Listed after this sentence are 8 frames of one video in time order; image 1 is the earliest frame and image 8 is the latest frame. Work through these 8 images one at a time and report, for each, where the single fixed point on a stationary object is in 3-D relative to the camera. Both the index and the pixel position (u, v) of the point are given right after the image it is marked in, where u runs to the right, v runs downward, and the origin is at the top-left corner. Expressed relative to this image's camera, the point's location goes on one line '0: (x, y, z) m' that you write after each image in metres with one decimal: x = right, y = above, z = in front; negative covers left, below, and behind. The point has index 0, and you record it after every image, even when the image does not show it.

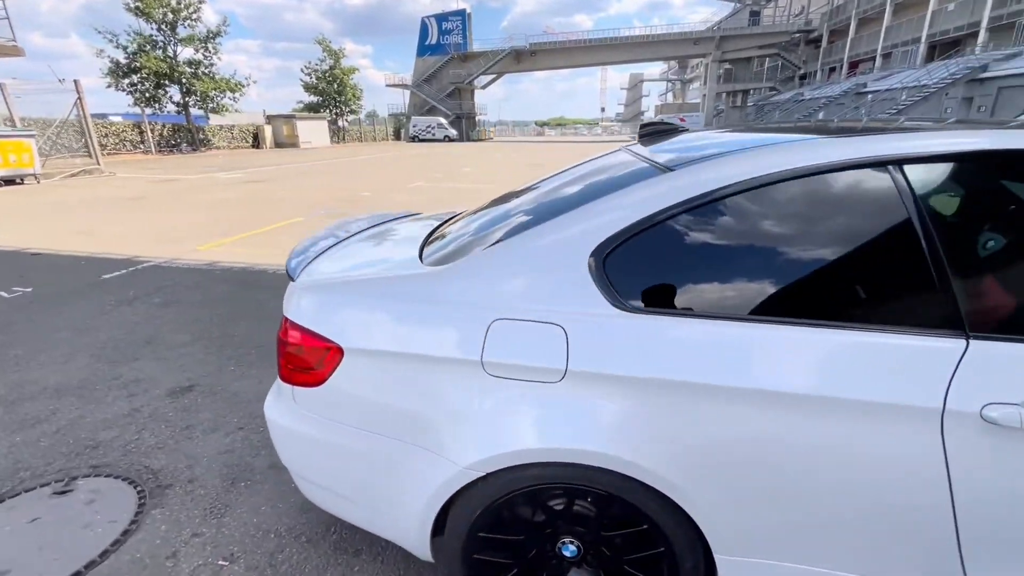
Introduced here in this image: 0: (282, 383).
0: (-0.8, -0.3, +1.7) m
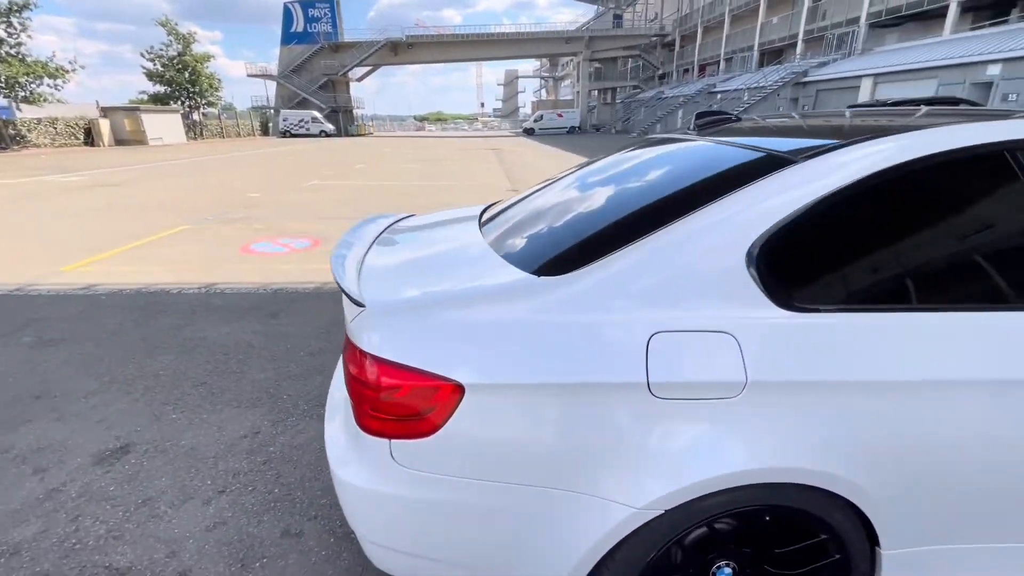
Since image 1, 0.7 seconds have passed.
0: (-0.4, -0.4, +1.3) m
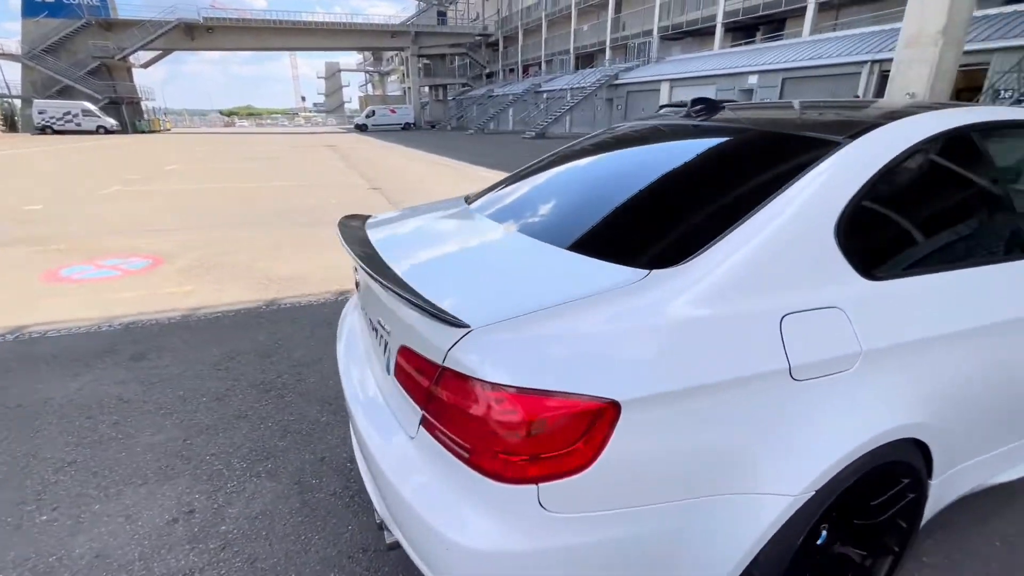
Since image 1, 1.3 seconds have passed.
0: (-0.1, -0.4, +1.1) m
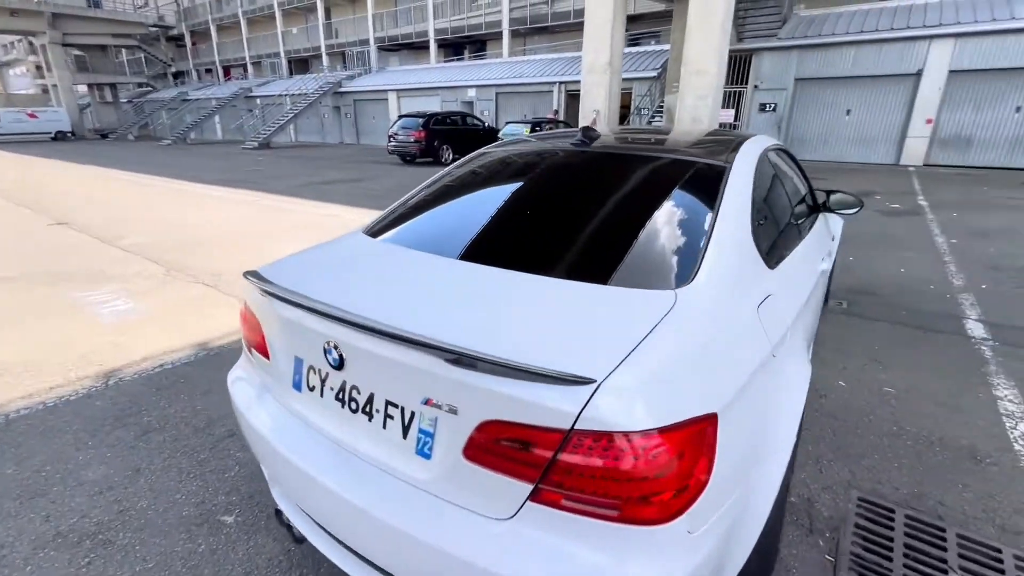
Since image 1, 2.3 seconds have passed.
0: (+0.2, -0.5, +1.0) m
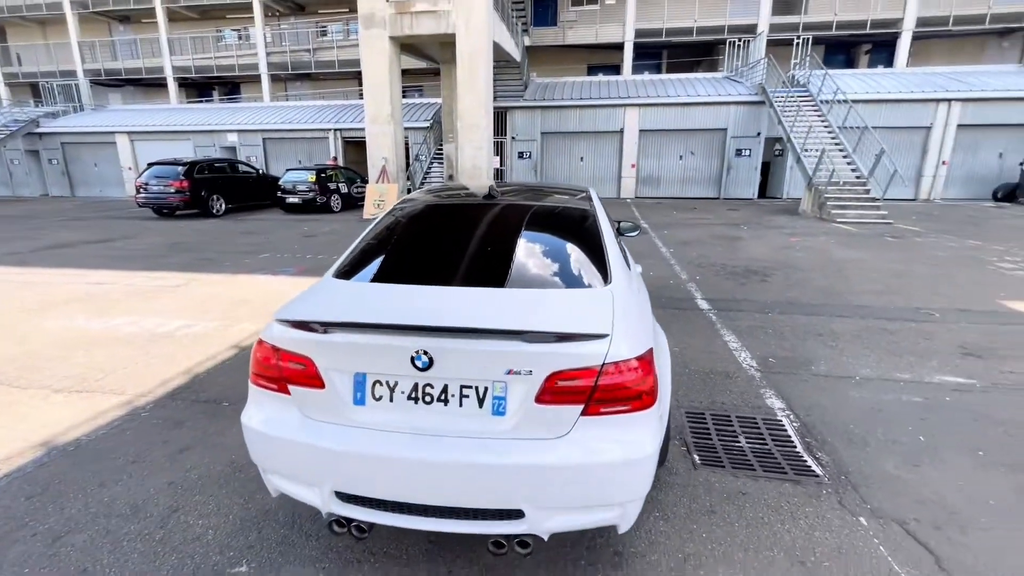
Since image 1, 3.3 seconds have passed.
0: (+0.4, -0.5, +1.8) m
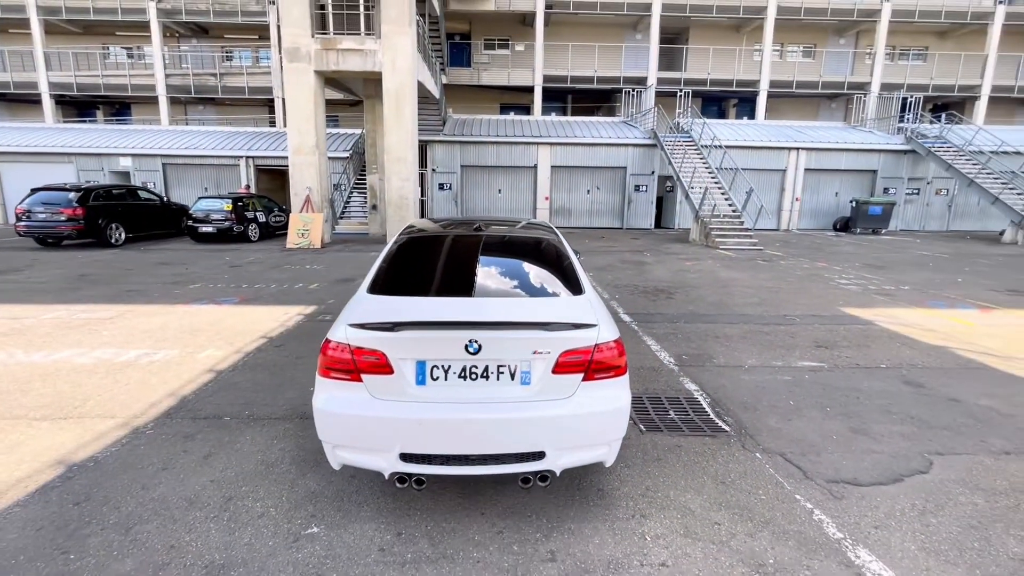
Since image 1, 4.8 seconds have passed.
0: (+0.6, -0.5, +2.7) m
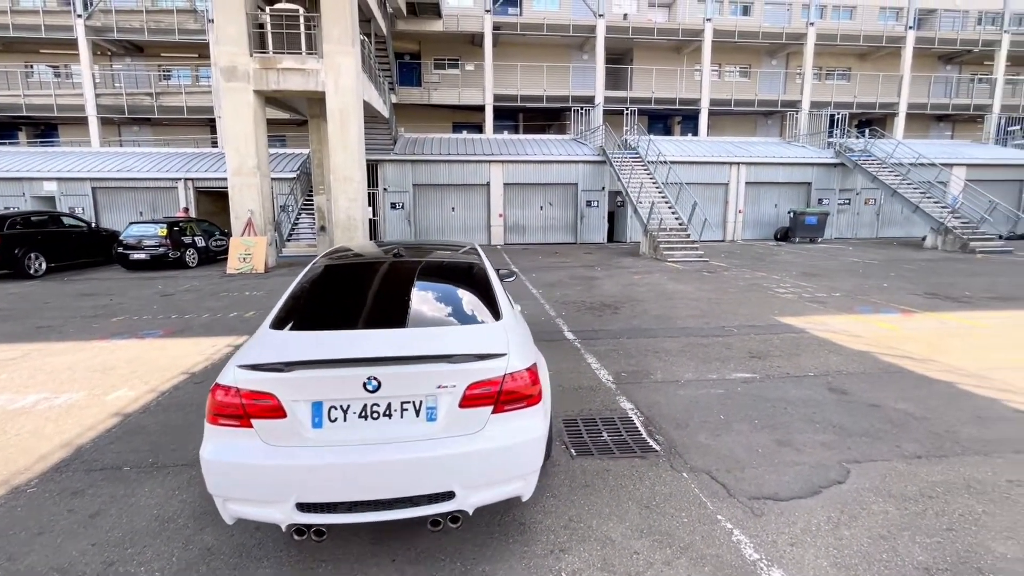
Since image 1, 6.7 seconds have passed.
0: (+0.1, -0.7, +2.6) m
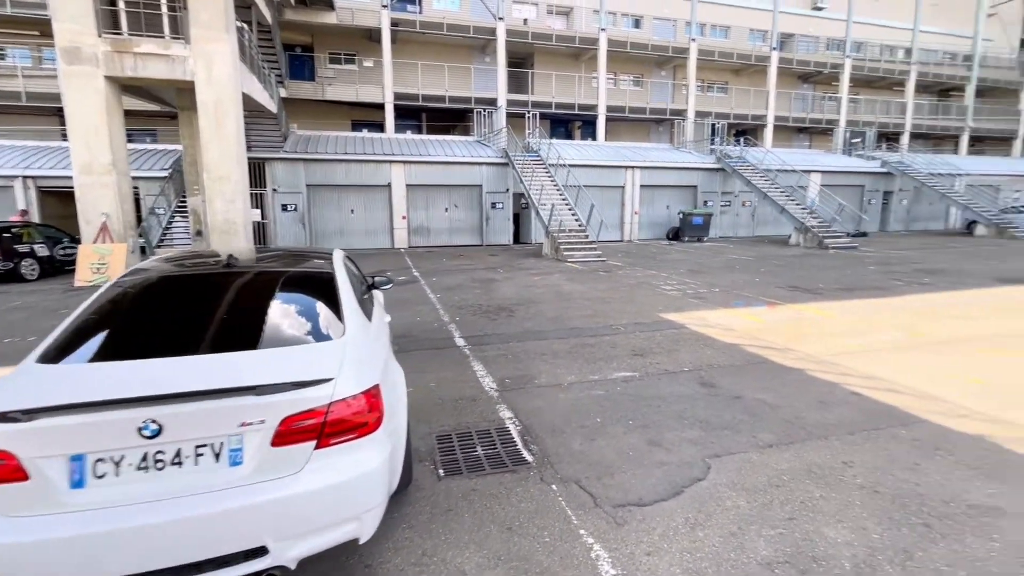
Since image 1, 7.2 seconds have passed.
0: (-0.7, -0.7, +2.3) m
